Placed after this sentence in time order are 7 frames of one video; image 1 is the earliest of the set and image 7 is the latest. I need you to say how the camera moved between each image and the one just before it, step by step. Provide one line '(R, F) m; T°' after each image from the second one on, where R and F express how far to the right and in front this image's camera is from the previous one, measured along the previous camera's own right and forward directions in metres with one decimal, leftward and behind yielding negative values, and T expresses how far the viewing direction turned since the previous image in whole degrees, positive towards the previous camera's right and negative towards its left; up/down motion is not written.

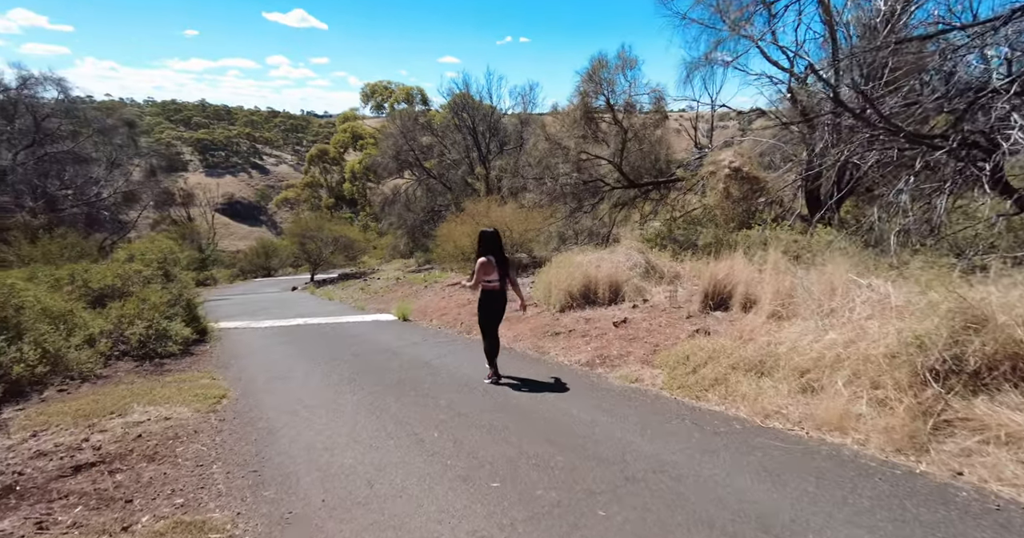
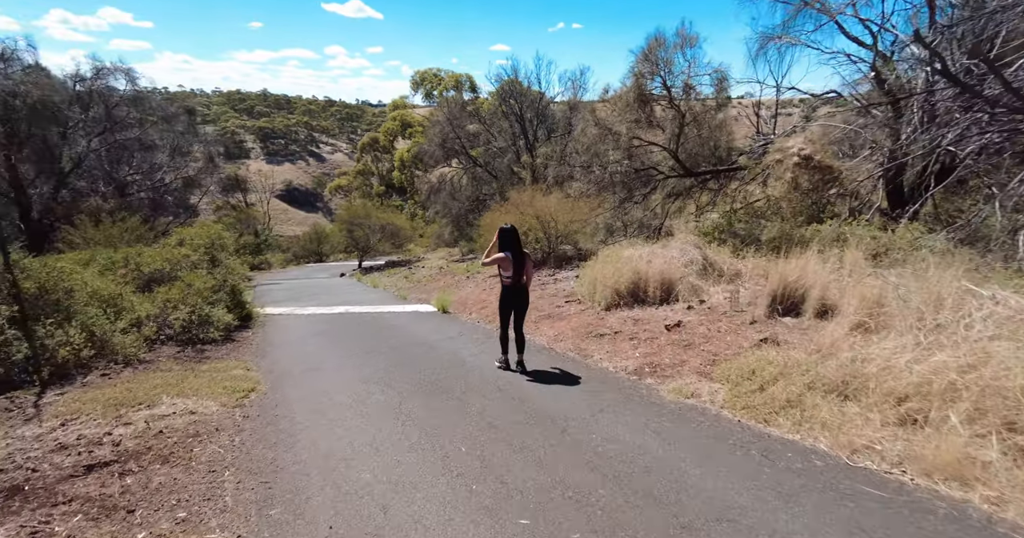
(0.0, +0.6) m; -5°
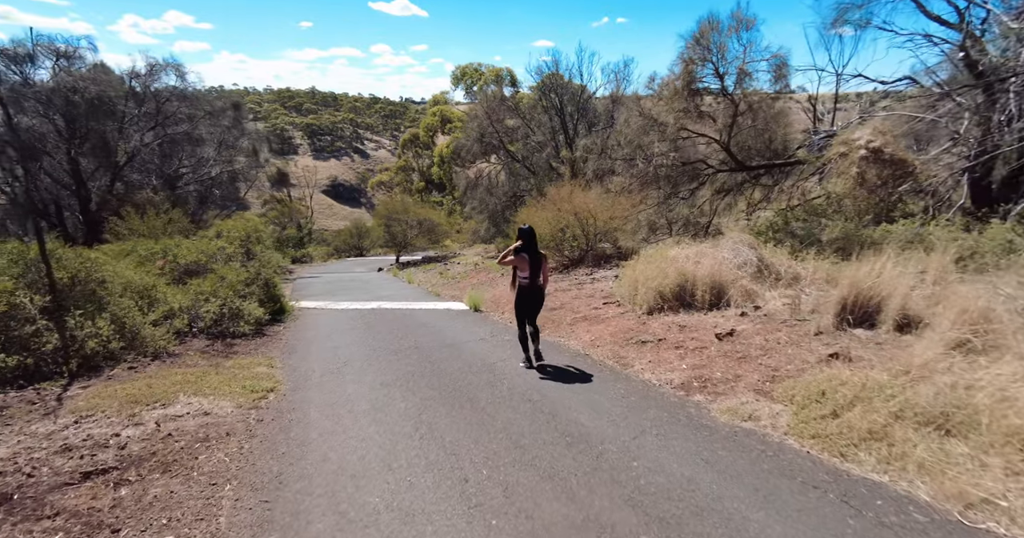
(0.0, +0.5) m; -4°
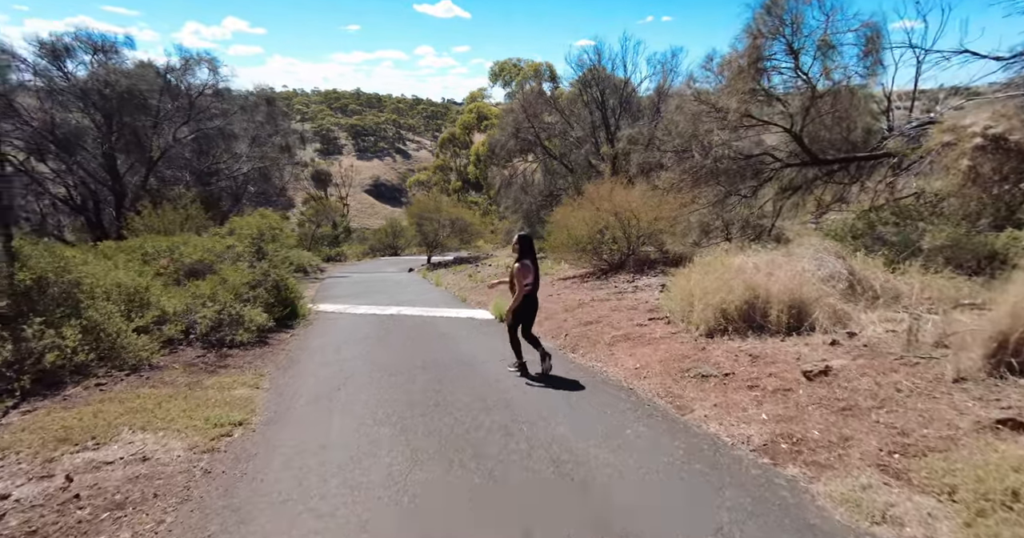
(+0.1, +1.4) m; -4°
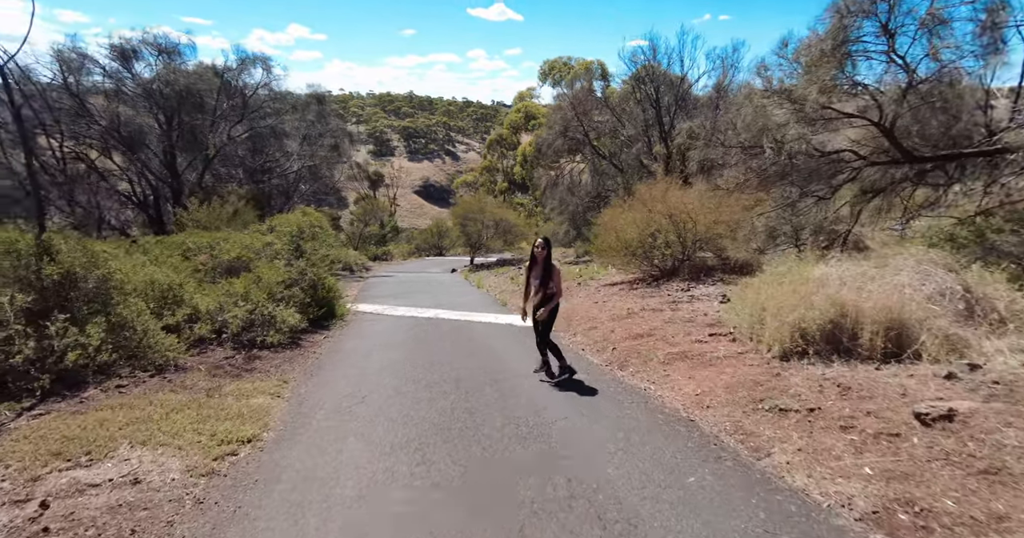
(0.0, +0.7) m; -5°
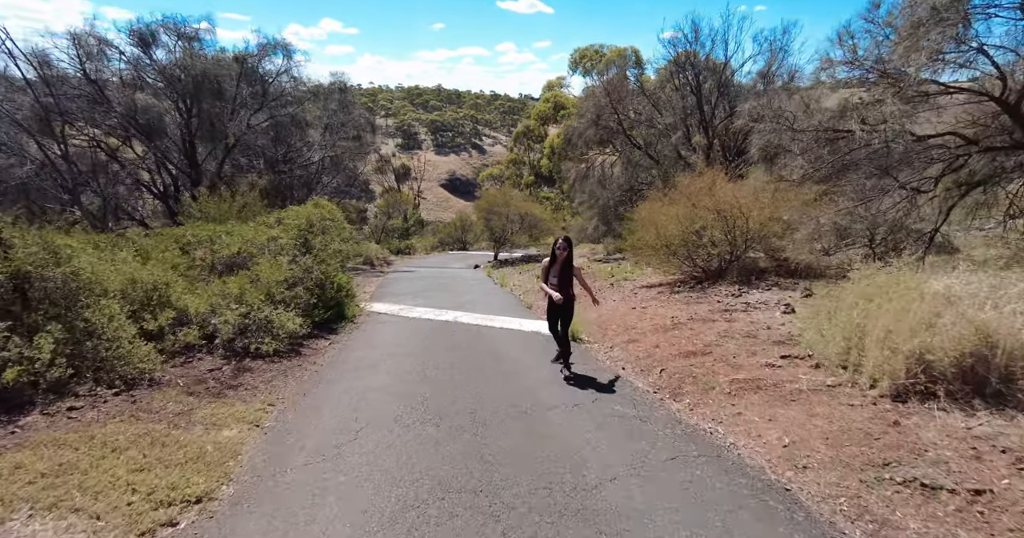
(-0.1, +1.3) m; -2°
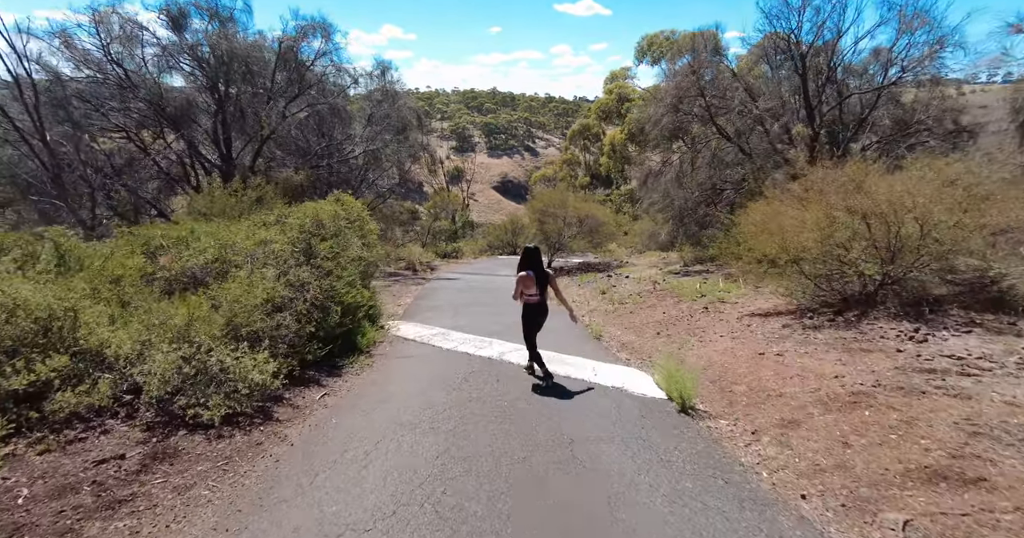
(-0.3, +3.2) m; -5°
